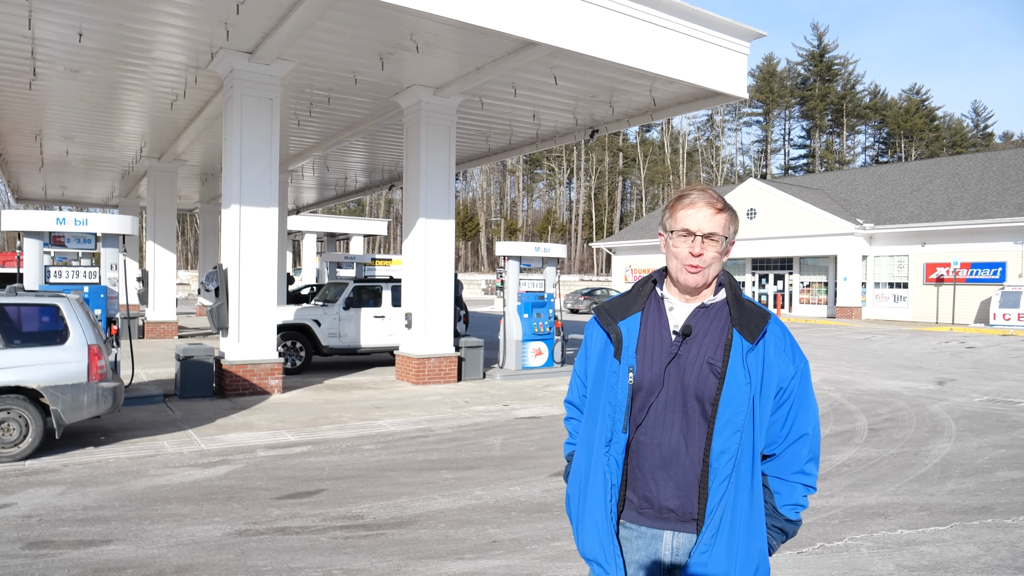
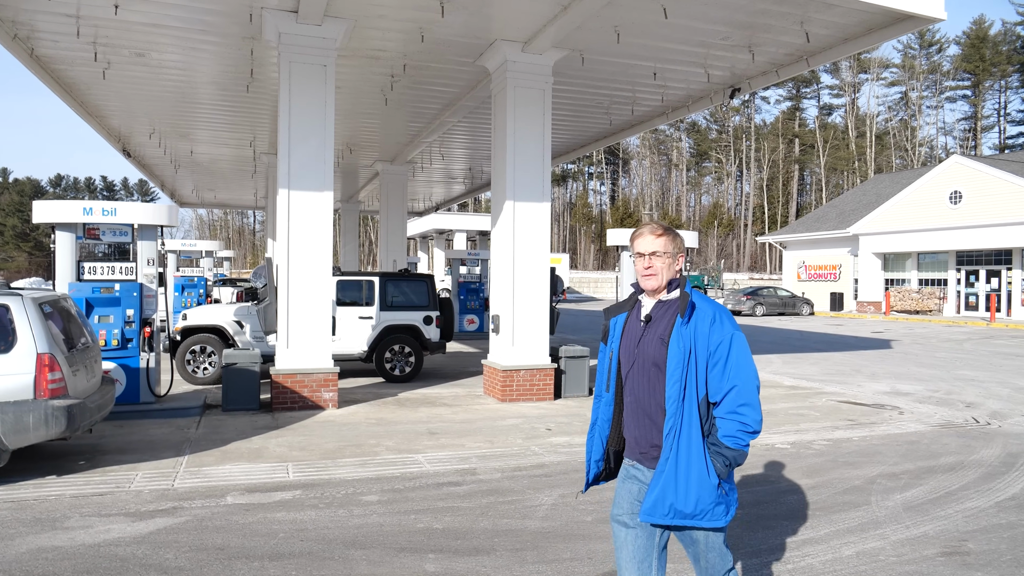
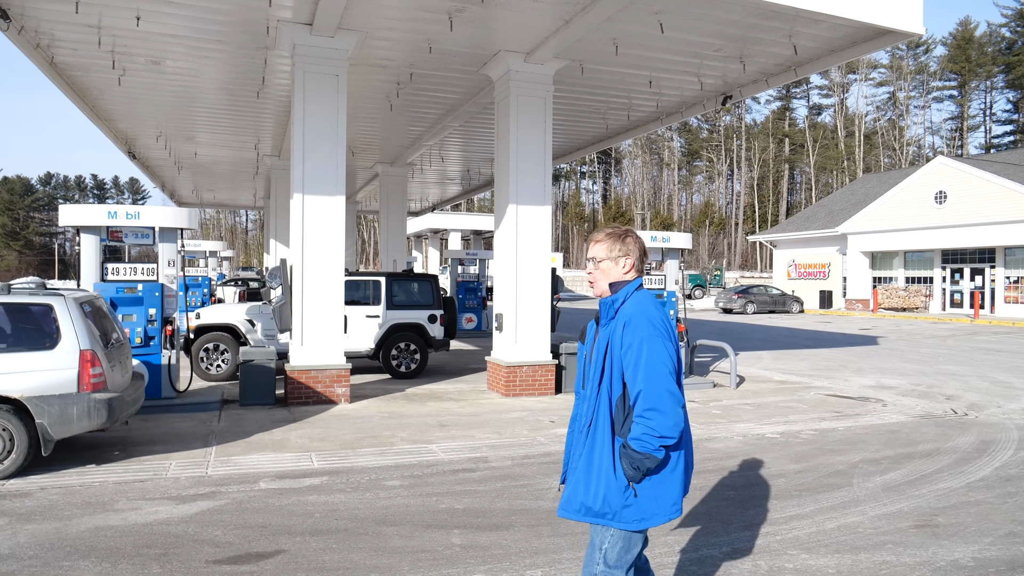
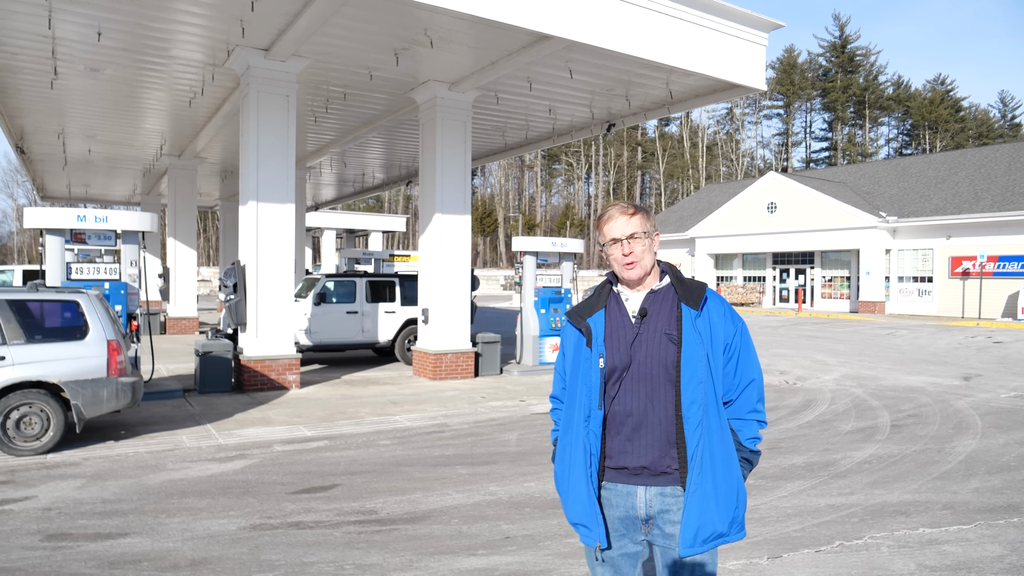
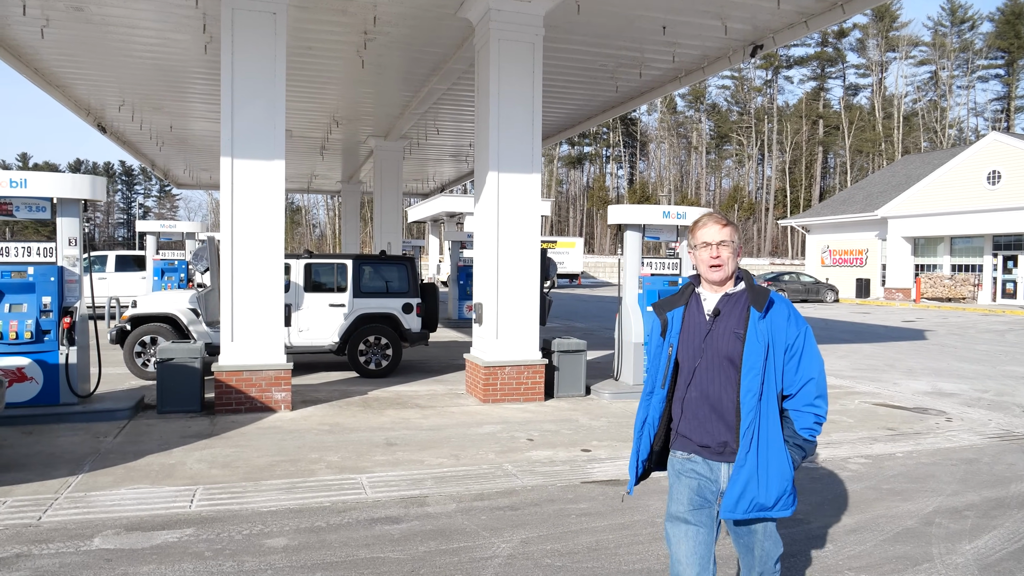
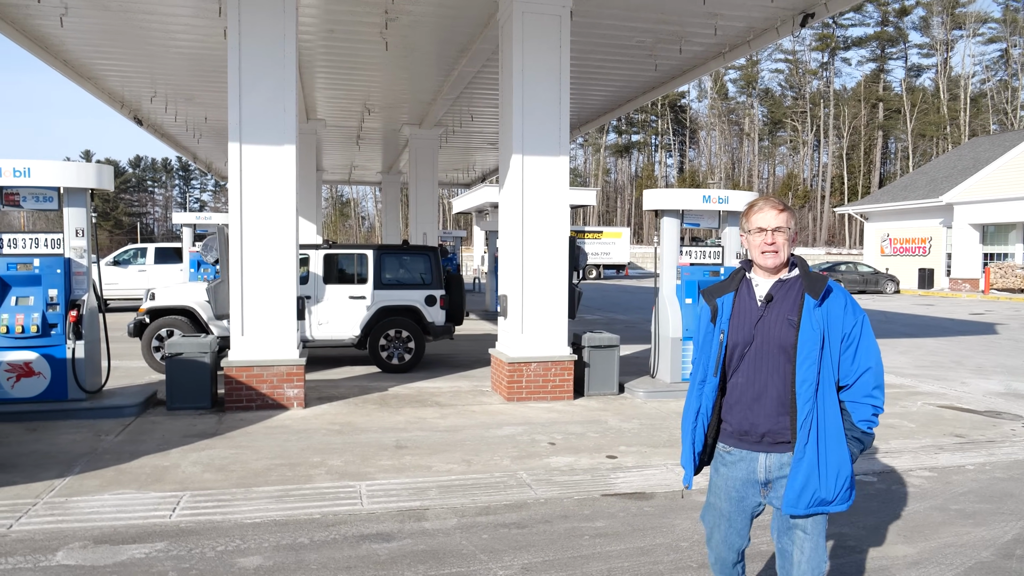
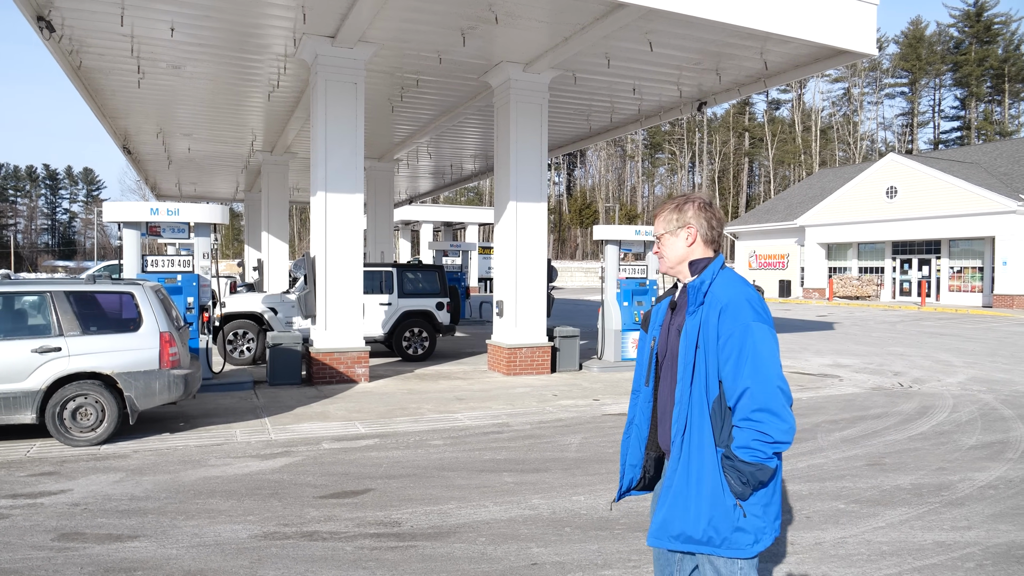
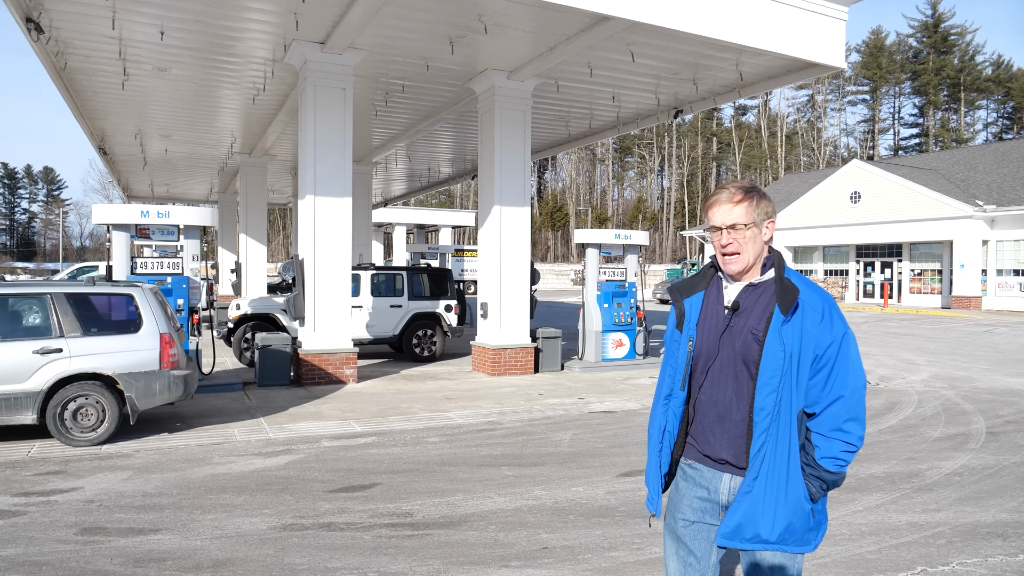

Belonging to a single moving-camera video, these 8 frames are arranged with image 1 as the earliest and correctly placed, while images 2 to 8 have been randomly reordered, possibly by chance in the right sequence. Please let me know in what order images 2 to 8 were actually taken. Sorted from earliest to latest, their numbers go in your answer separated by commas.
4, 8, 7, 3, 2, 5, 6
